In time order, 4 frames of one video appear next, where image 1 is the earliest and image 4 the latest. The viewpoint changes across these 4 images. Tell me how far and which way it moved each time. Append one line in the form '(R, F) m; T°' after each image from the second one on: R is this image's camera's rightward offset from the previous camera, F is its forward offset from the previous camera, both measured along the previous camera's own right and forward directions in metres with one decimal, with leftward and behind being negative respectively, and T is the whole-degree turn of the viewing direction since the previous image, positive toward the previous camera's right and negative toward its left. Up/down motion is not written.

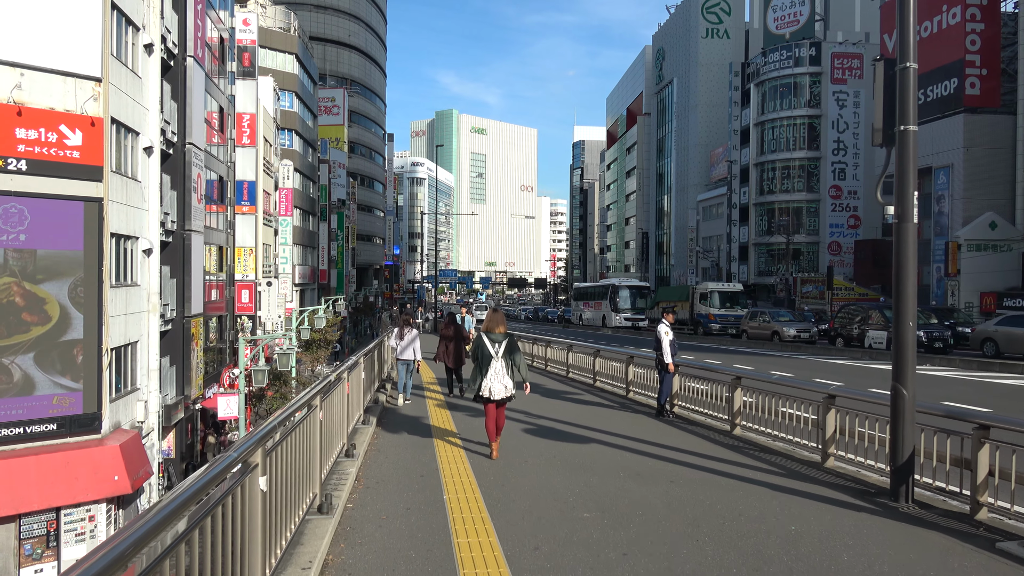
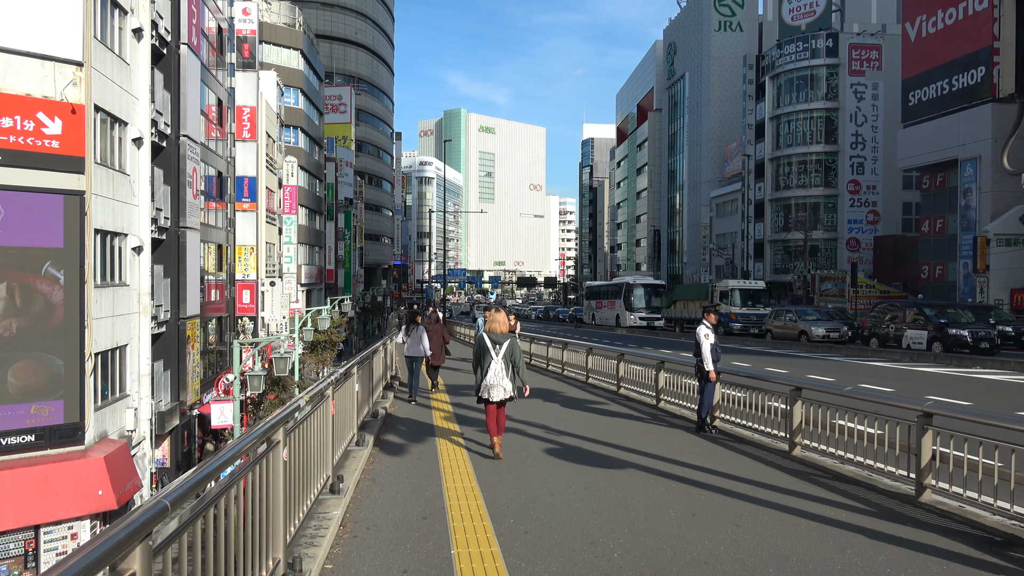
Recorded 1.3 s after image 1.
(-0.1, +1.4) m; -1°
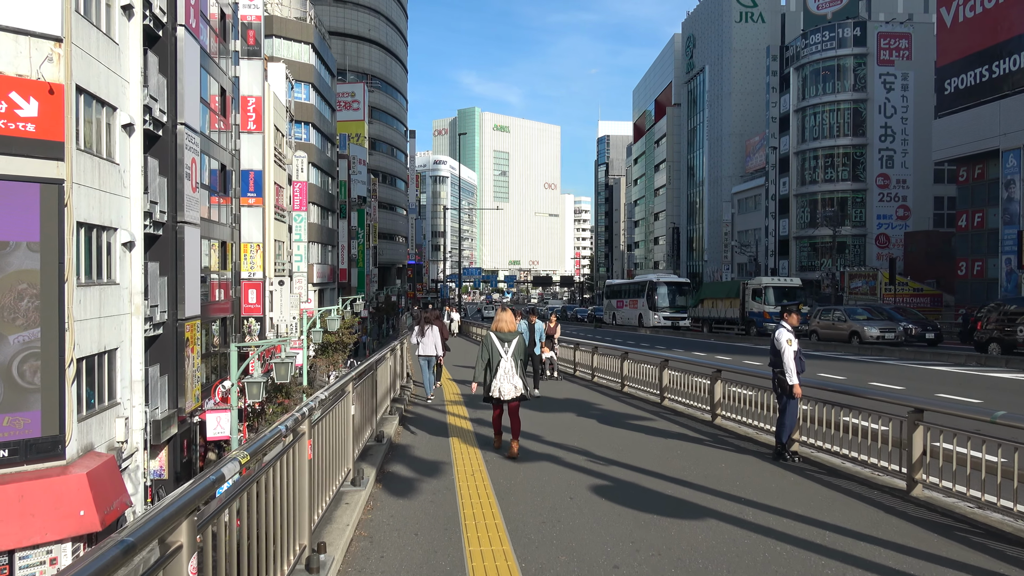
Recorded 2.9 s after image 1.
(-0.2, +1.7) m; -1°
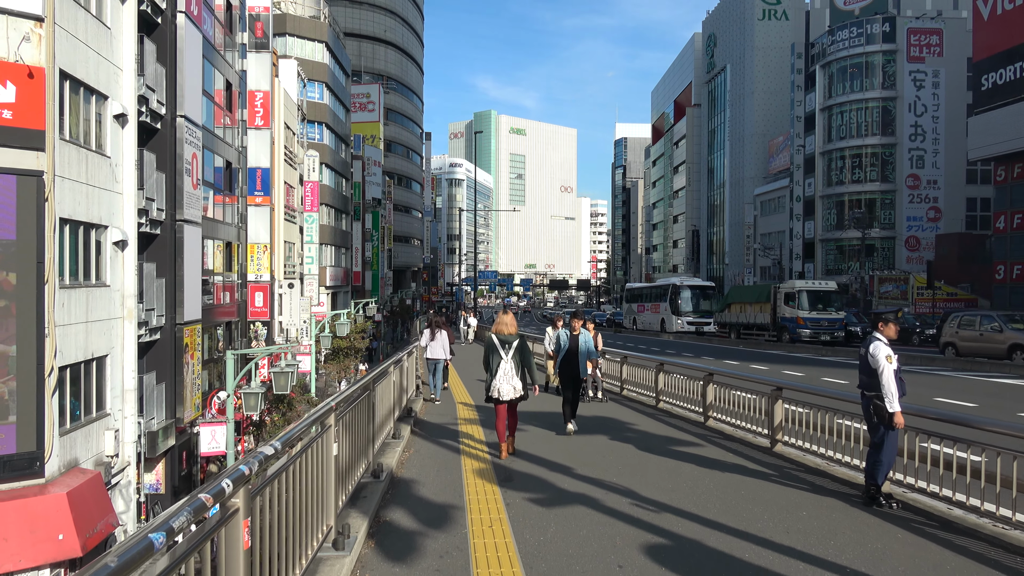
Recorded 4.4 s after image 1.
(-0.1, +1.4) m; -1°
